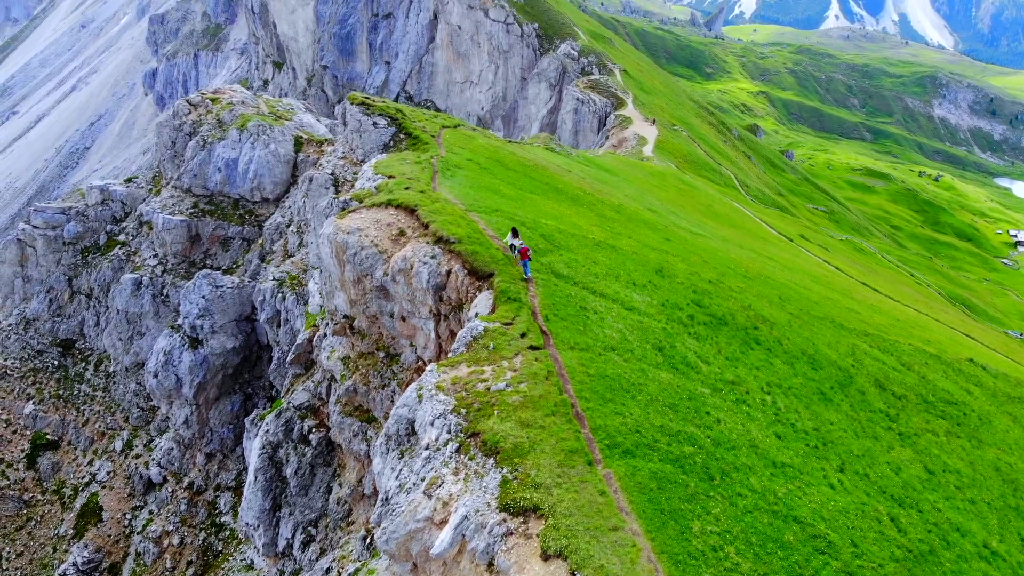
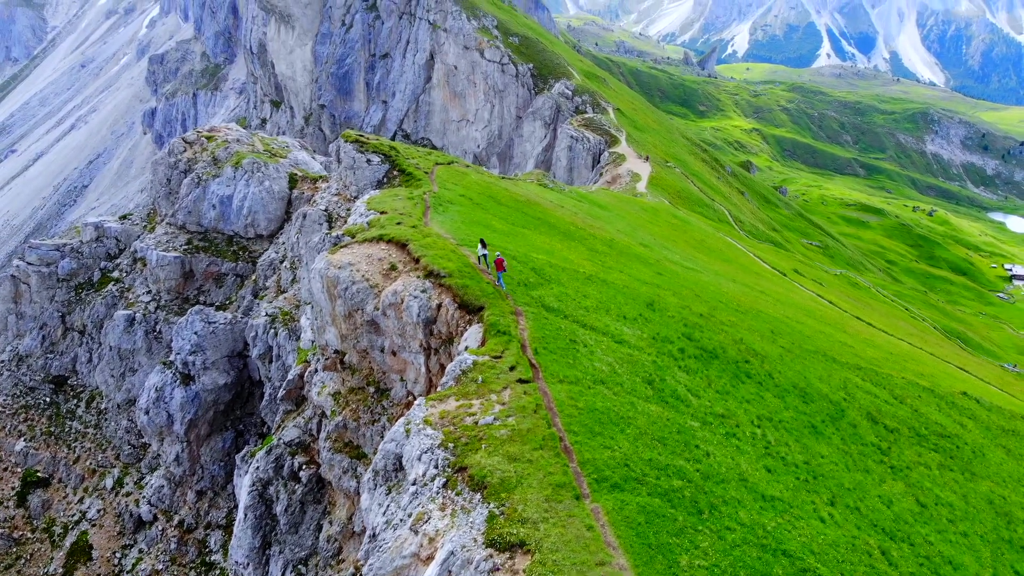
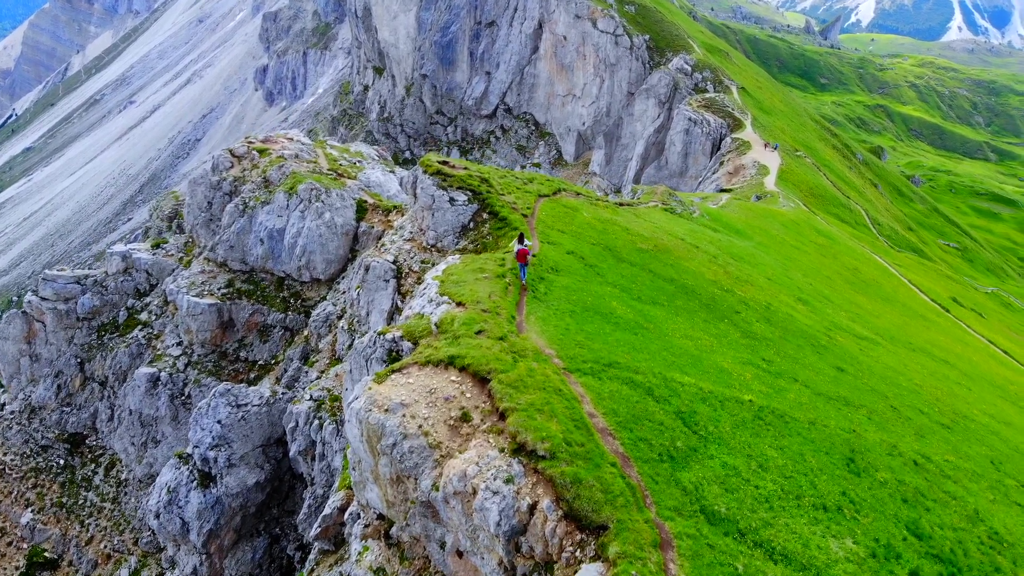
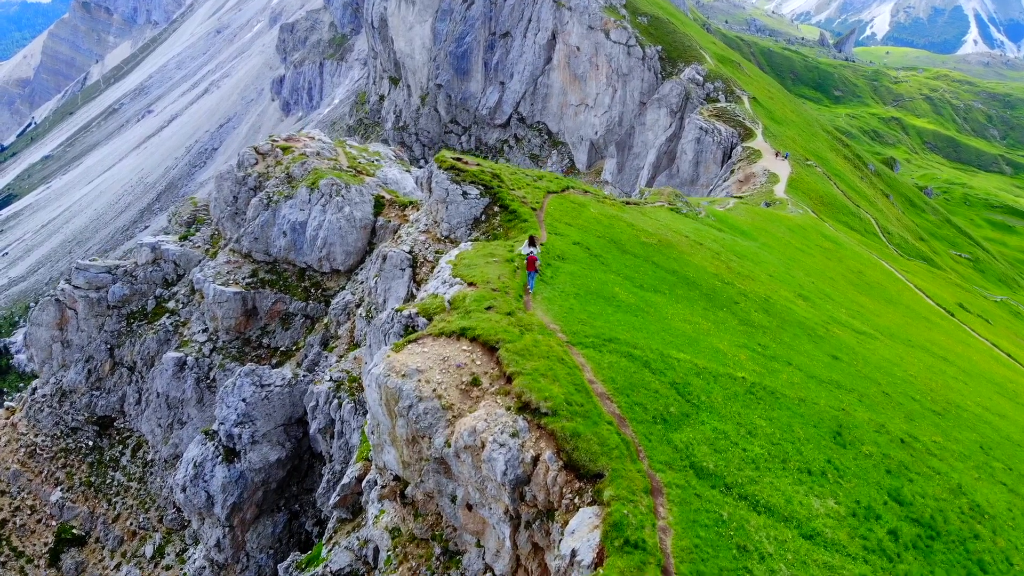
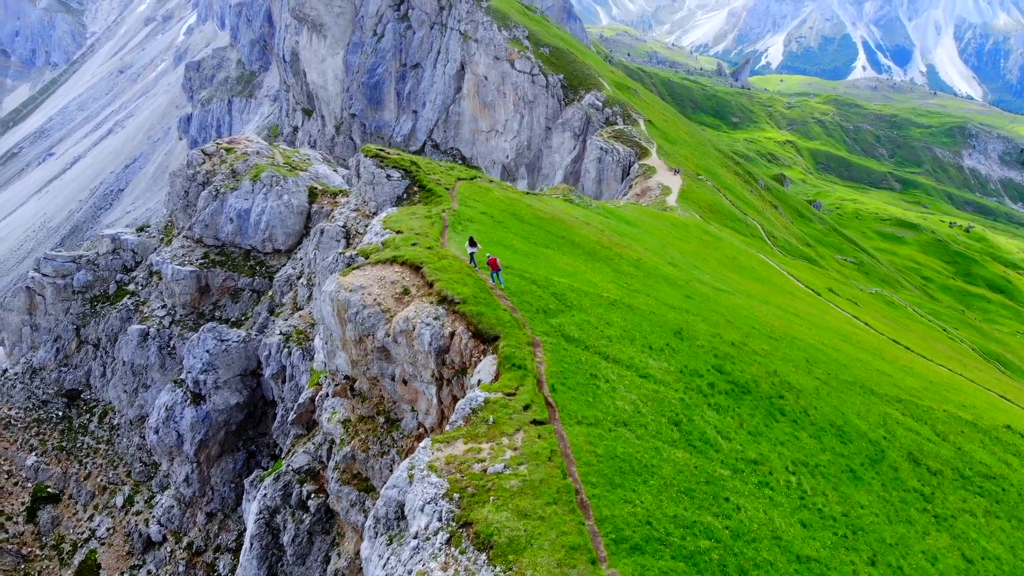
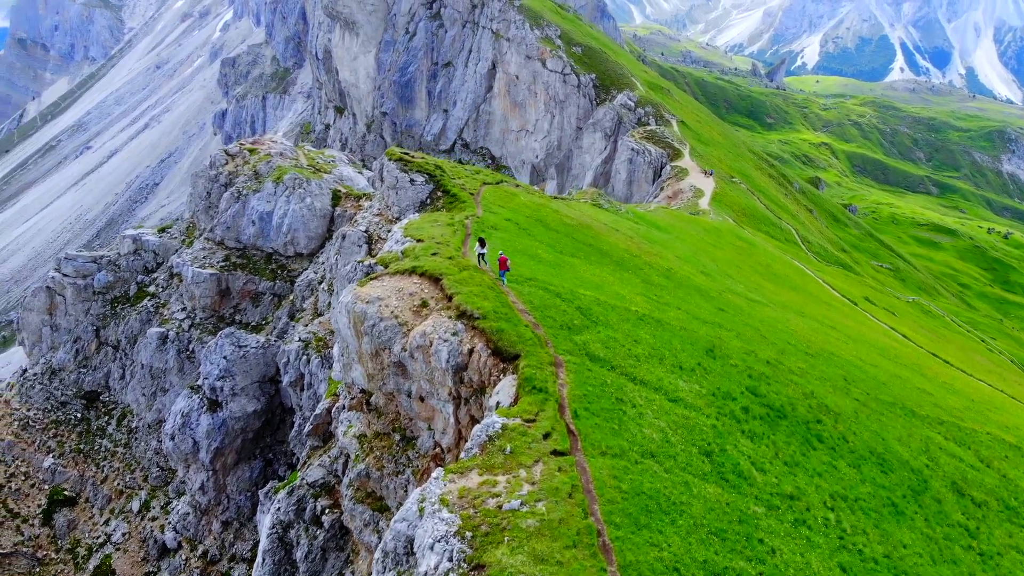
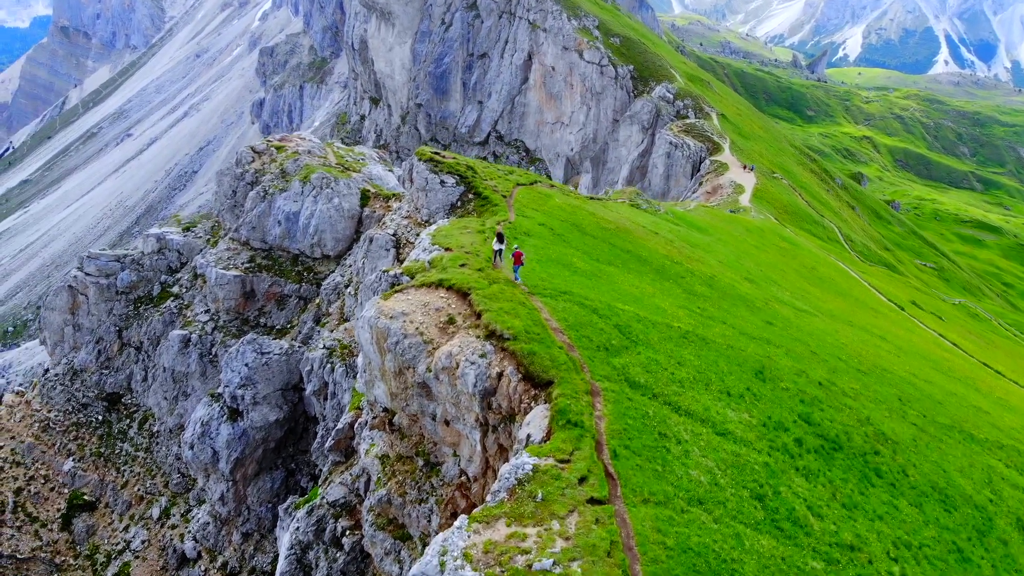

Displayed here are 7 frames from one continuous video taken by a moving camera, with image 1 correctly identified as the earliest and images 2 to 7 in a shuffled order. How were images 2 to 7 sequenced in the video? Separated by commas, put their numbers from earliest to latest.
2, 5, 6, 7, 4, 3
